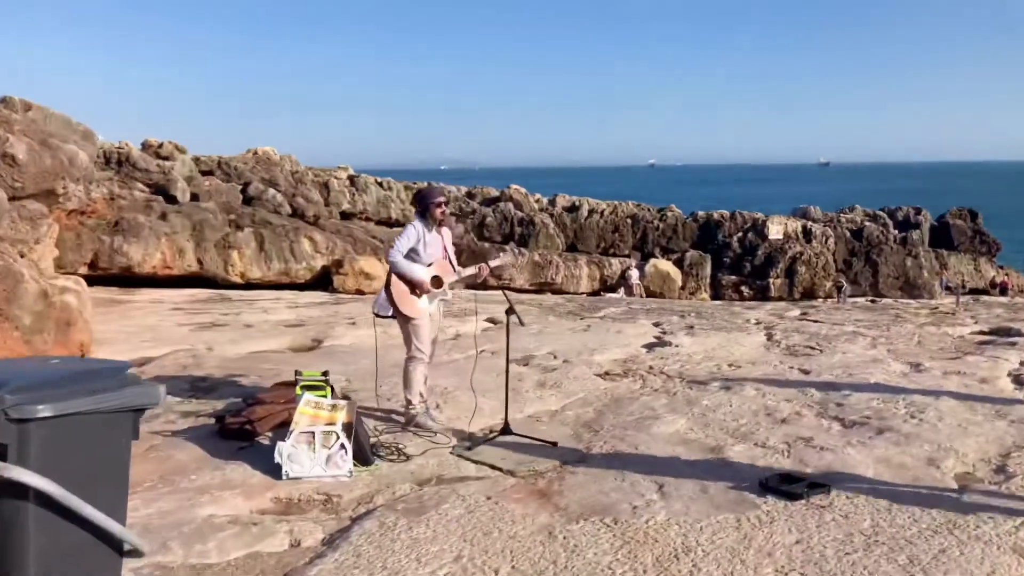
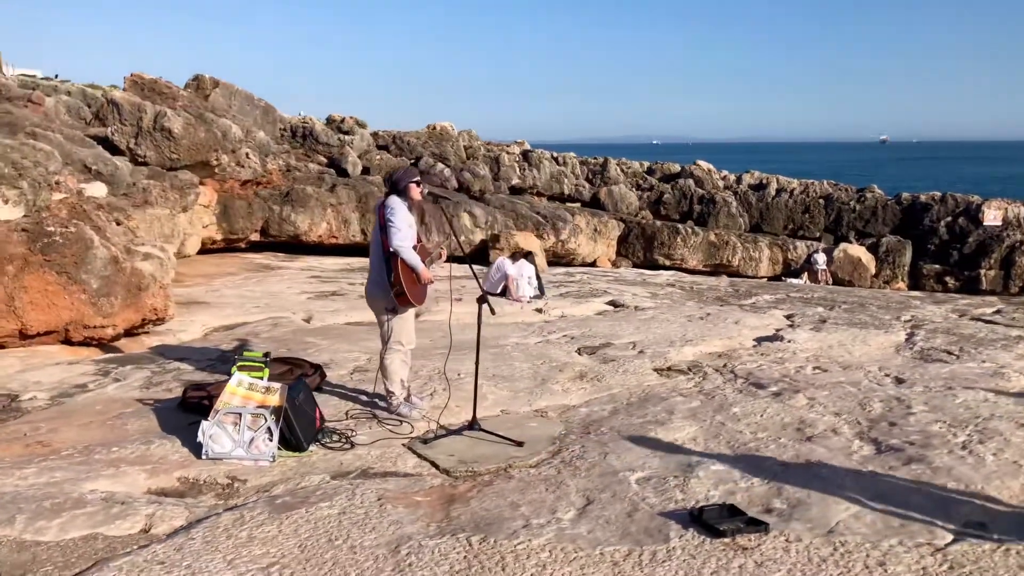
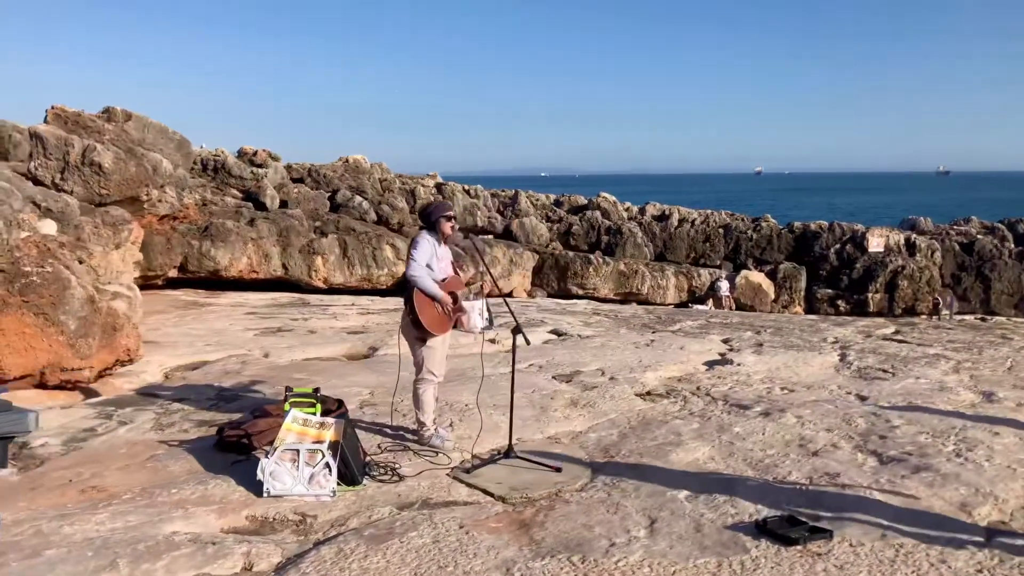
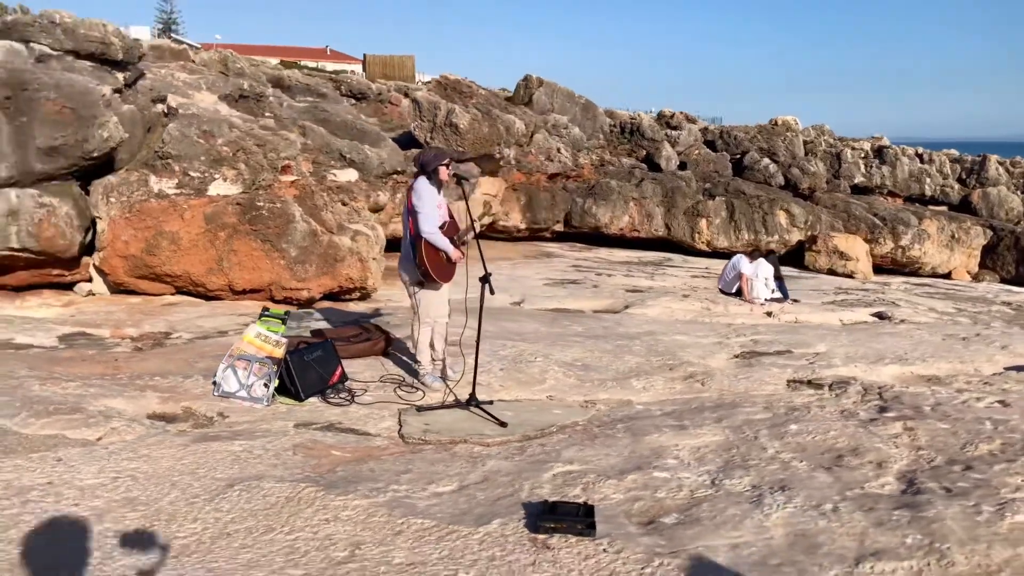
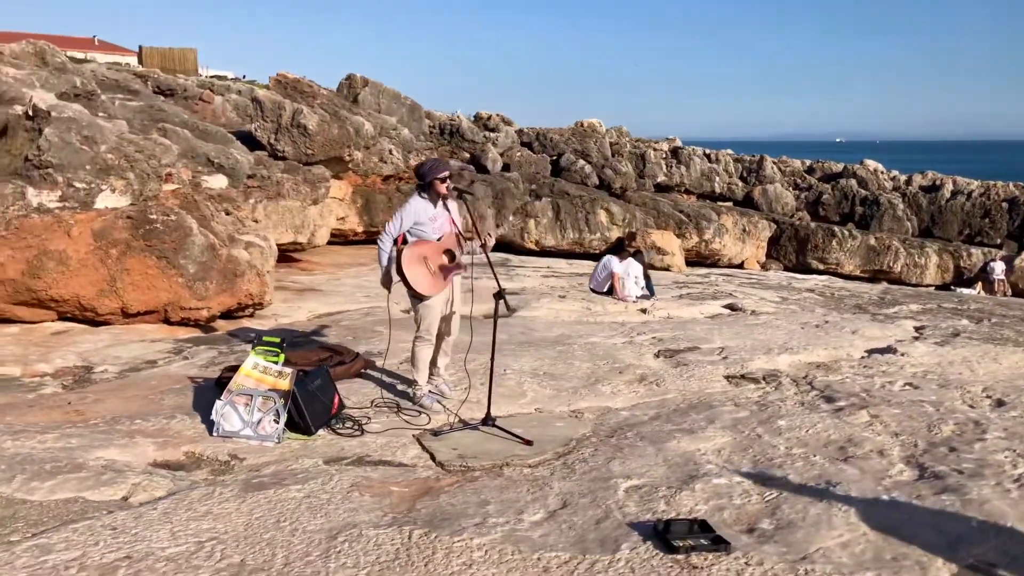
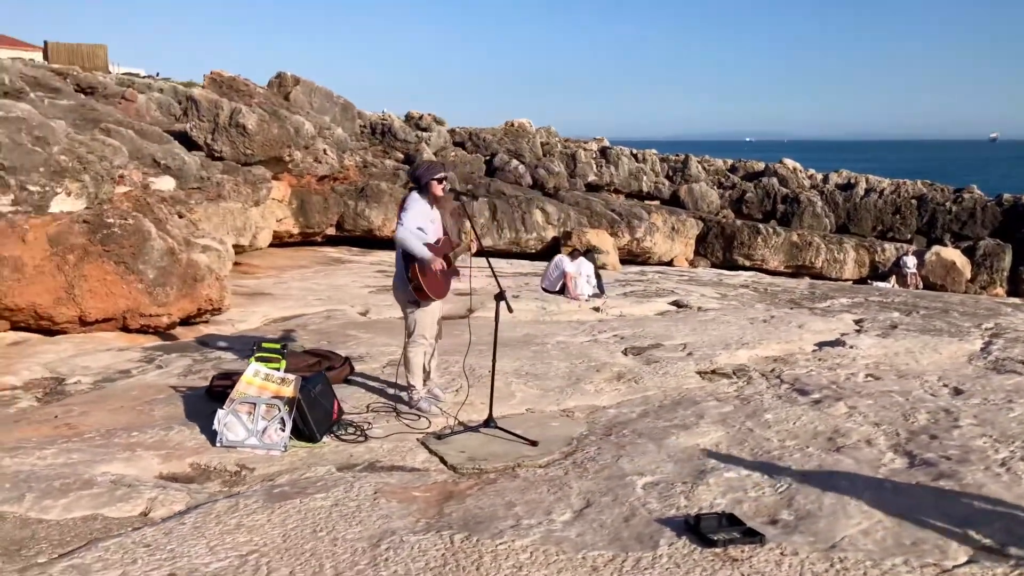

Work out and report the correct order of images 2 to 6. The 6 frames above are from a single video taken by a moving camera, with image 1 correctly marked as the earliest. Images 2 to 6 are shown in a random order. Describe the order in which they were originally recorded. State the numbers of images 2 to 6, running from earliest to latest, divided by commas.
3, 2, 6, 5, 4
